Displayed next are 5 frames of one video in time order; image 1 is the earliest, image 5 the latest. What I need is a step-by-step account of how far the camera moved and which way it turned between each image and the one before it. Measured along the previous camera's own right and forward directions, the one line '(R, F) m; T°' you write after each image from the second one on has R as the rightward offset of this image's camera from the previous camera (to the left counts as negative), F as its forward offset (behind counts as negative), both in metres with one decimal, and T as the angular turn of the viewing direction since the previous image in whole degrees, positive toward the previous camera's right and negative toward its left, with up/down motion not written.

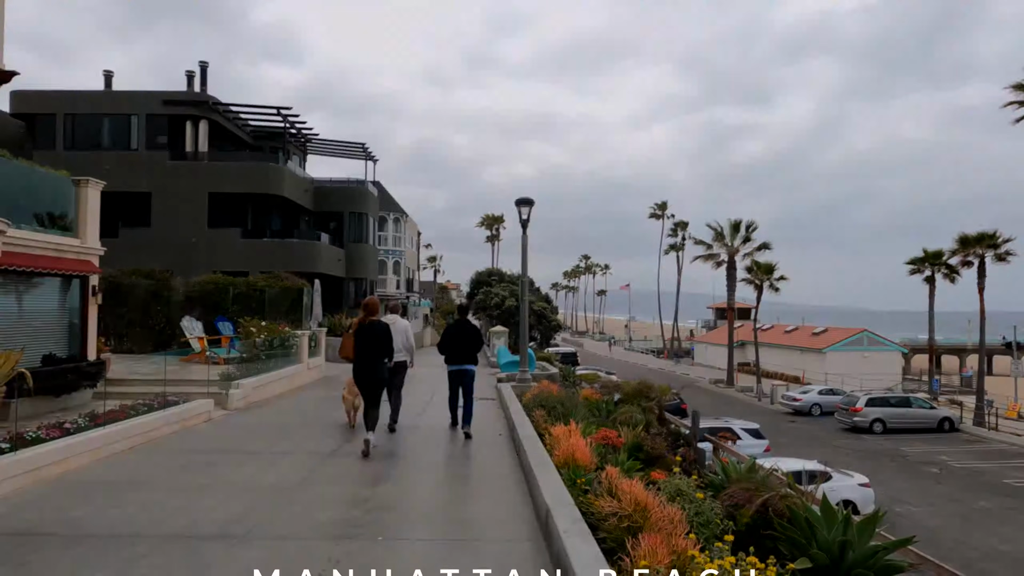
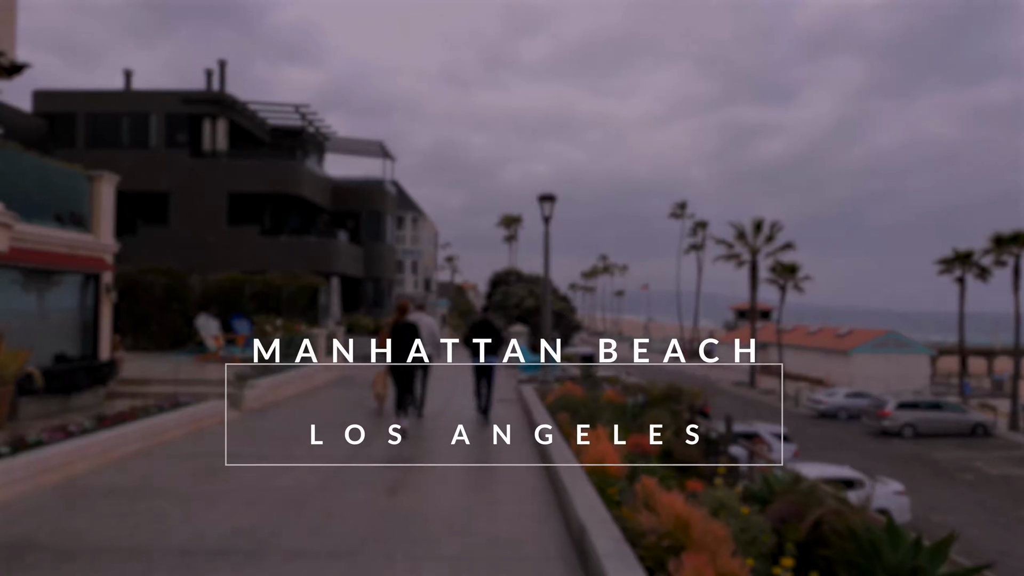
(-0.1, +0.5) m; -1°
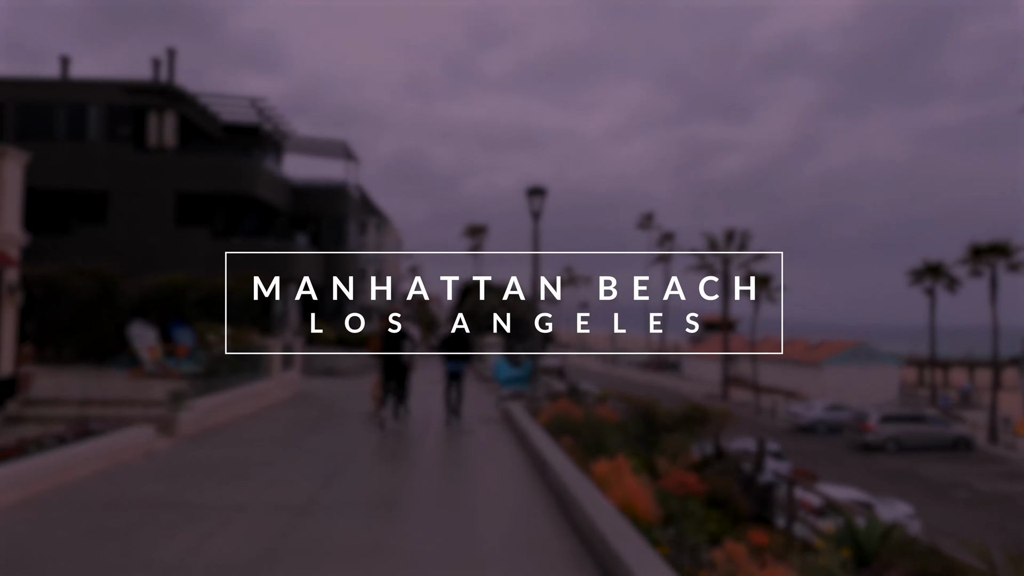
(-0.4, +2.2) m; +3°
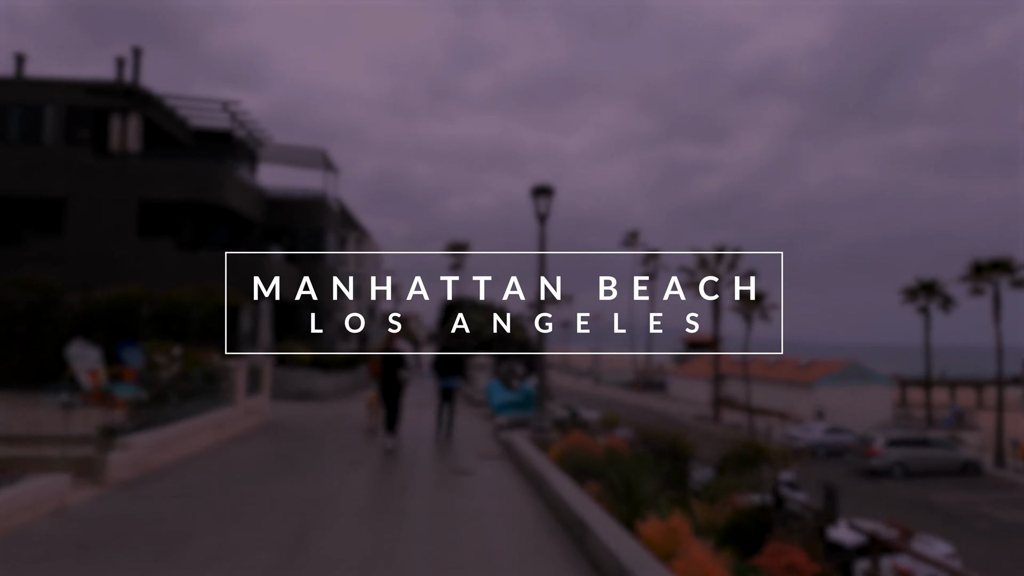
(-0.3, +2.1) m; +1°
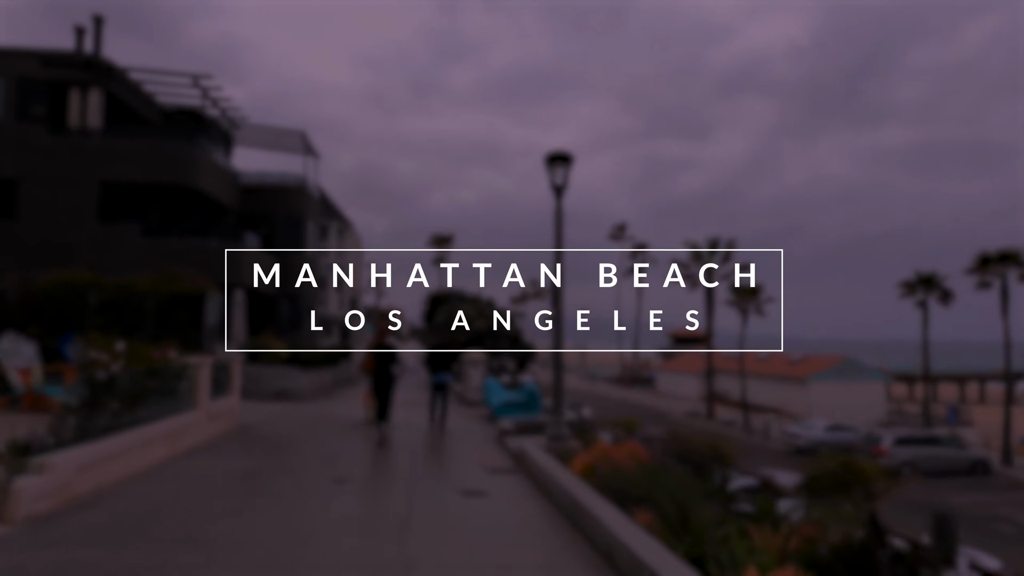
(-0.4, +2.0) m; +1°
